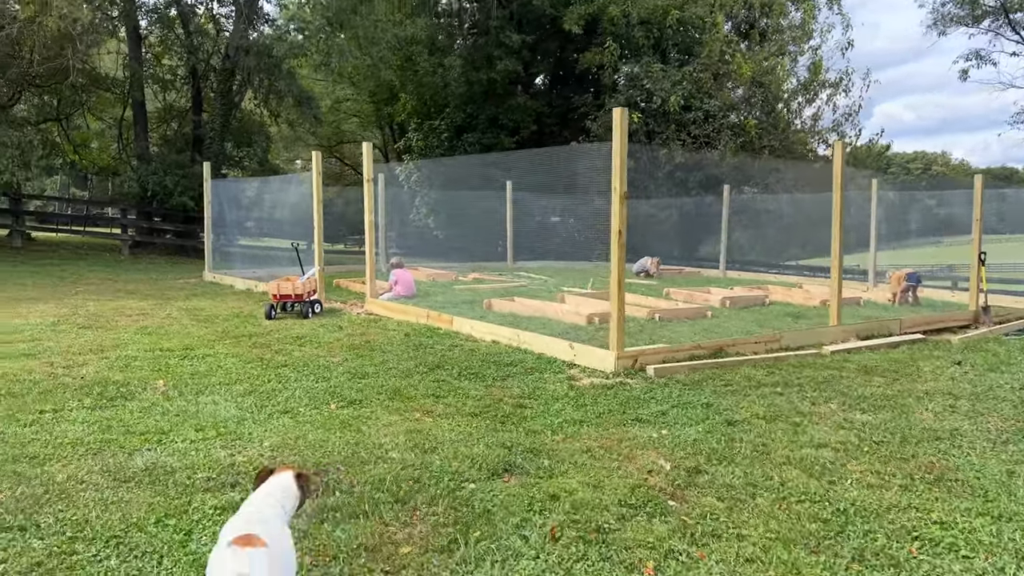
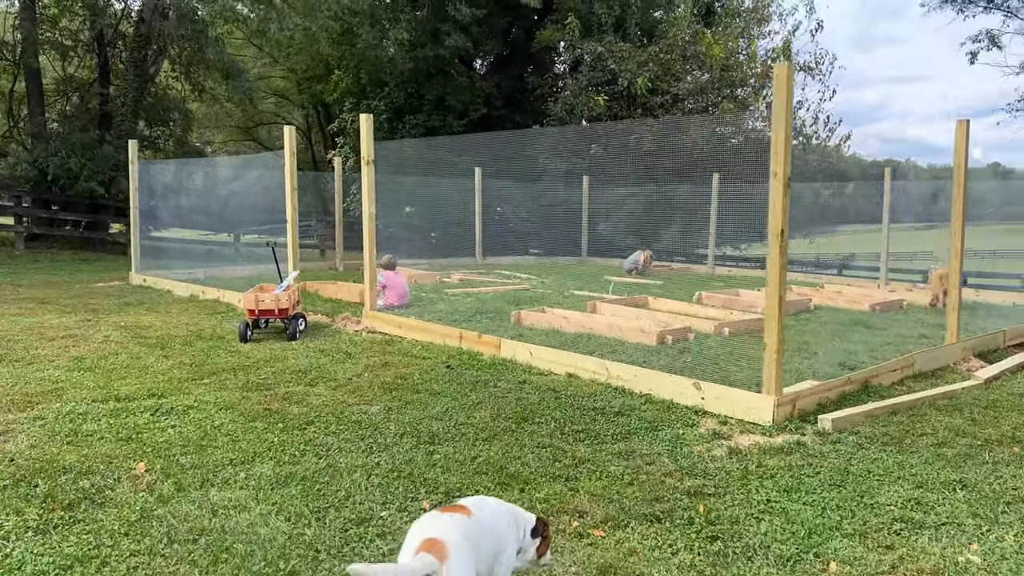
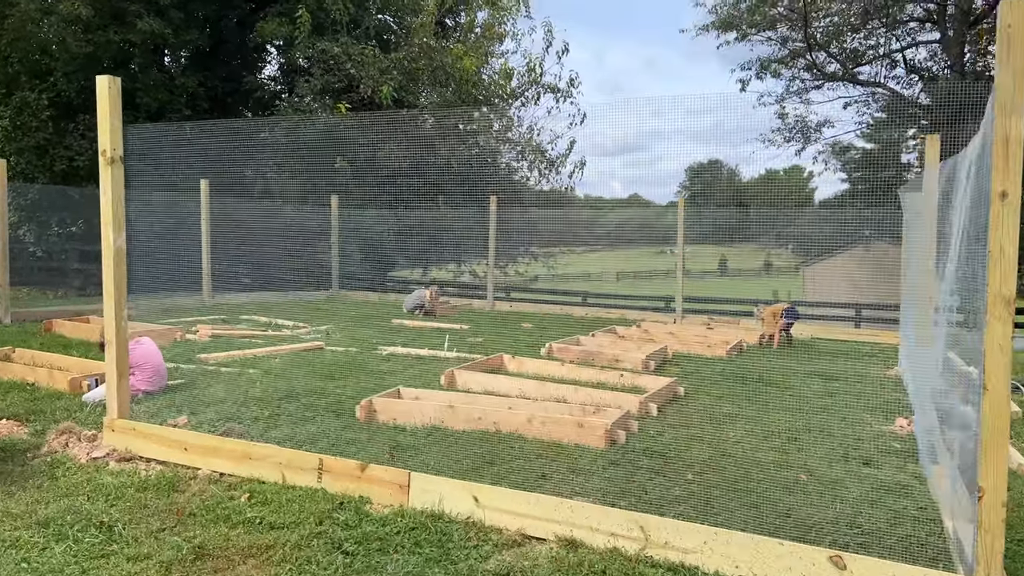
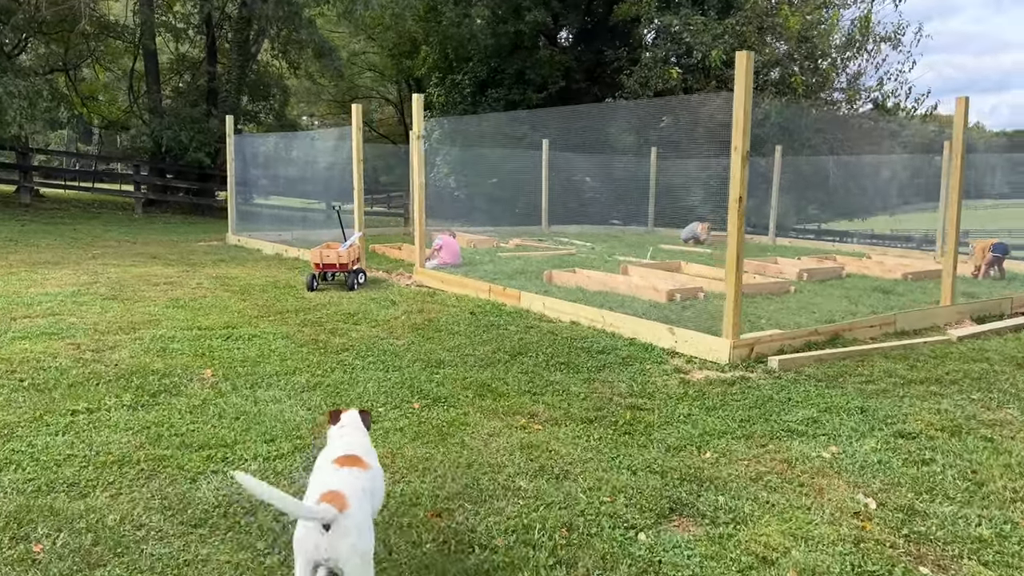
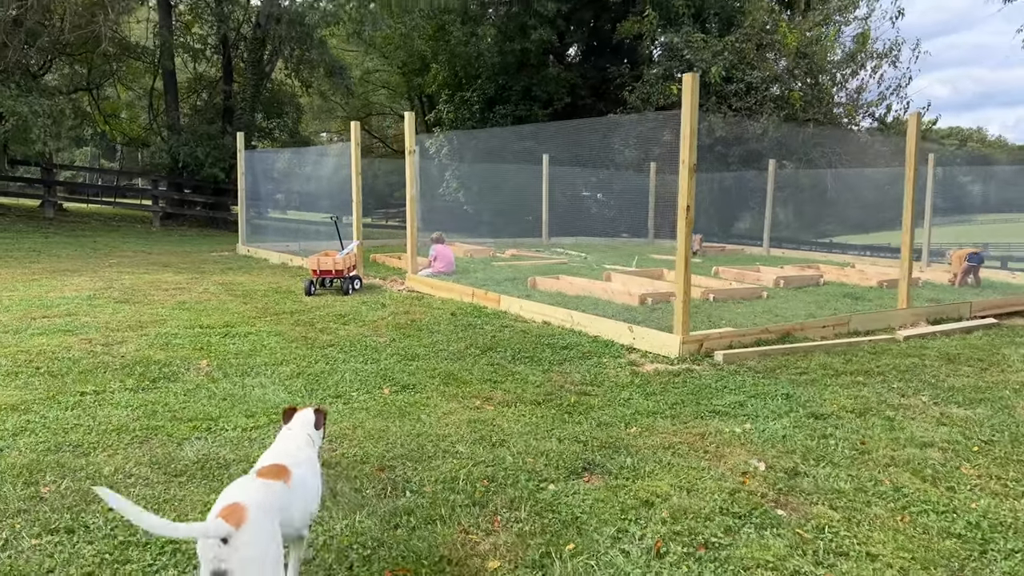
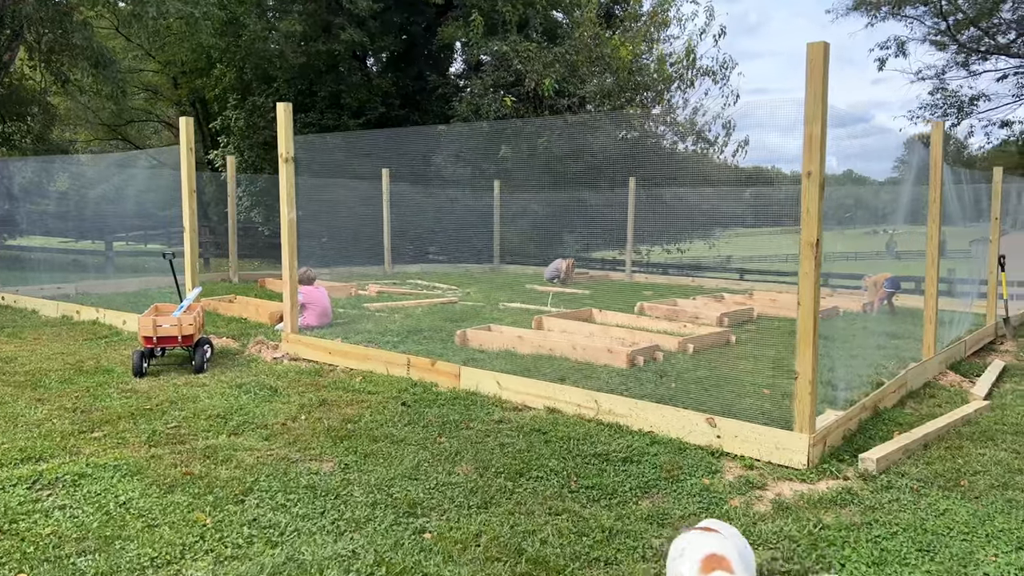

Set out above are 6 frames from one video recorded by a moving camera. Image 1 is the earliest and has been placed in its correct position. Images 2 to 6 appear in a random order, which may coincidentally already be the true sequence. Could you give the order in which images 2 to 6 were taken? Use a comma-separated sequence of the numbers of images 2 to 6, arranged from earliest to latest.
5, 4, 2, 6, 3
